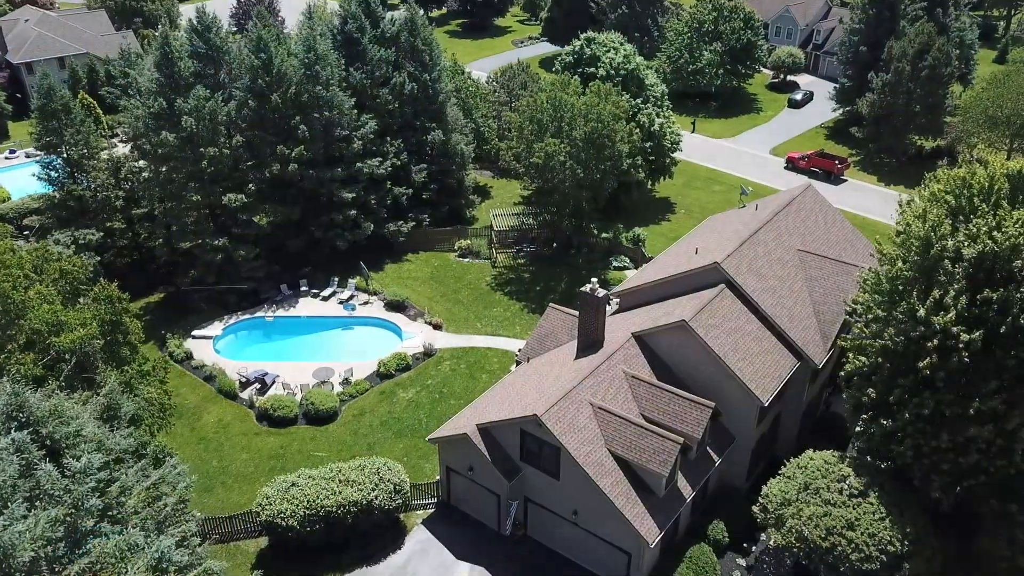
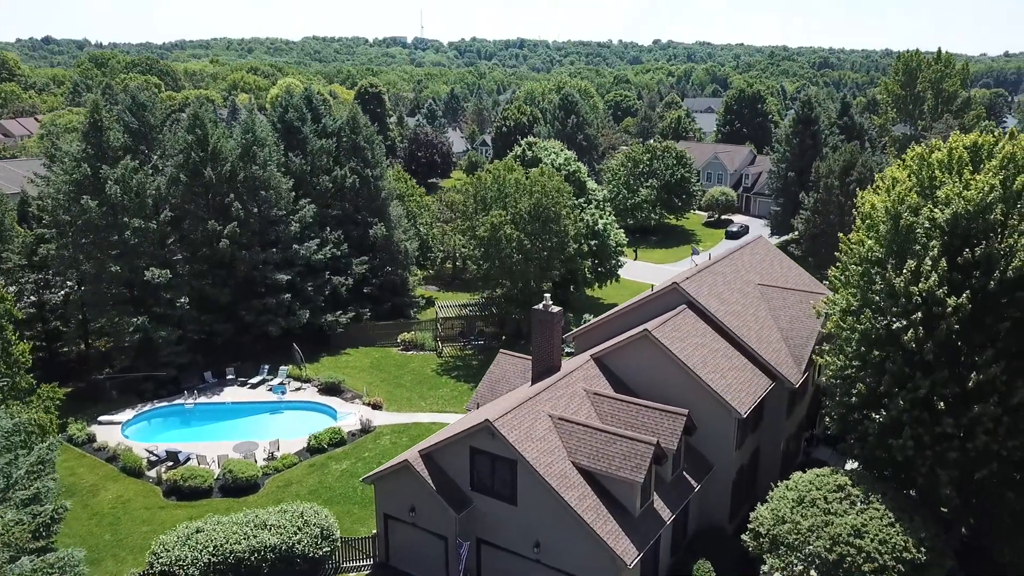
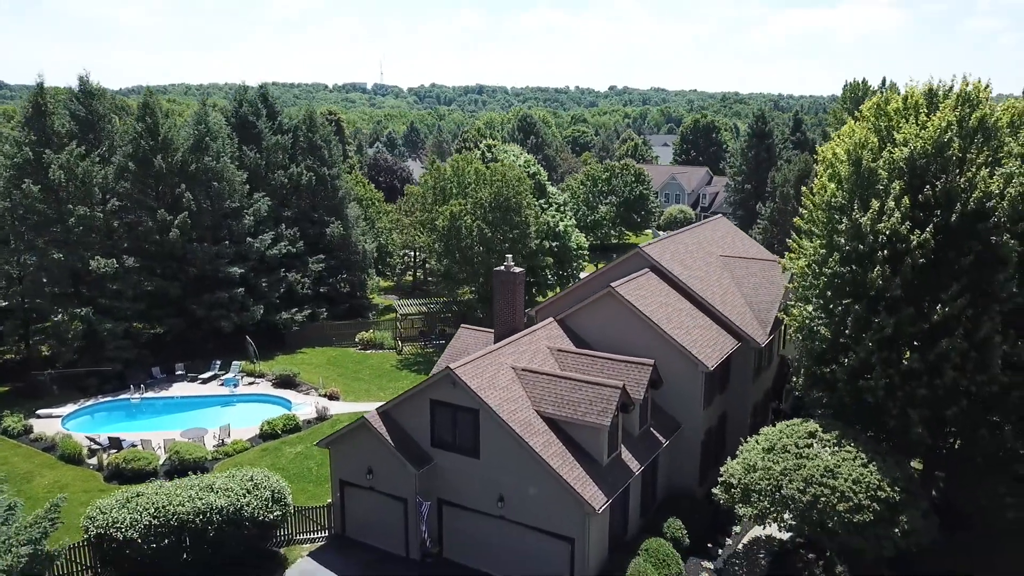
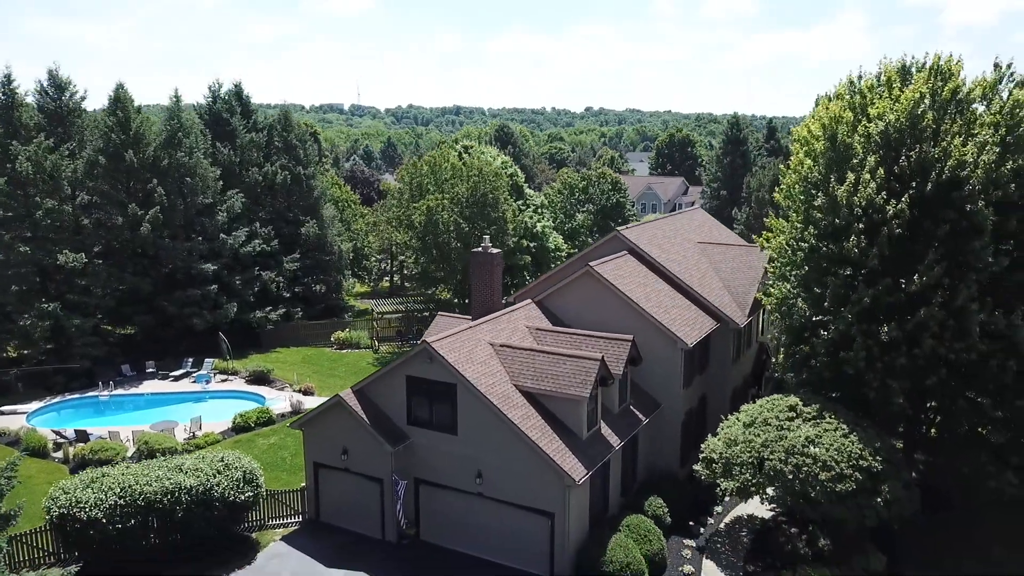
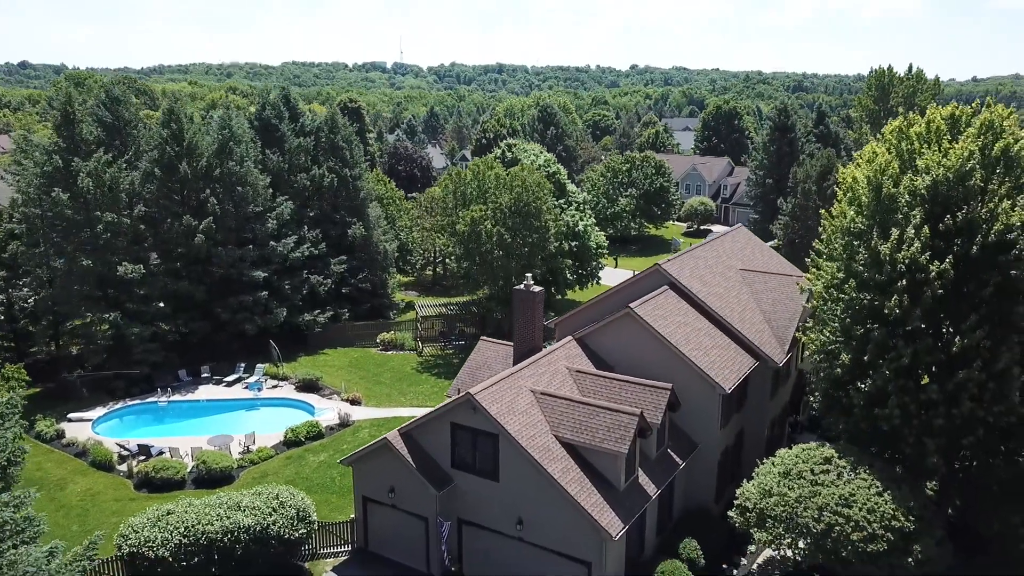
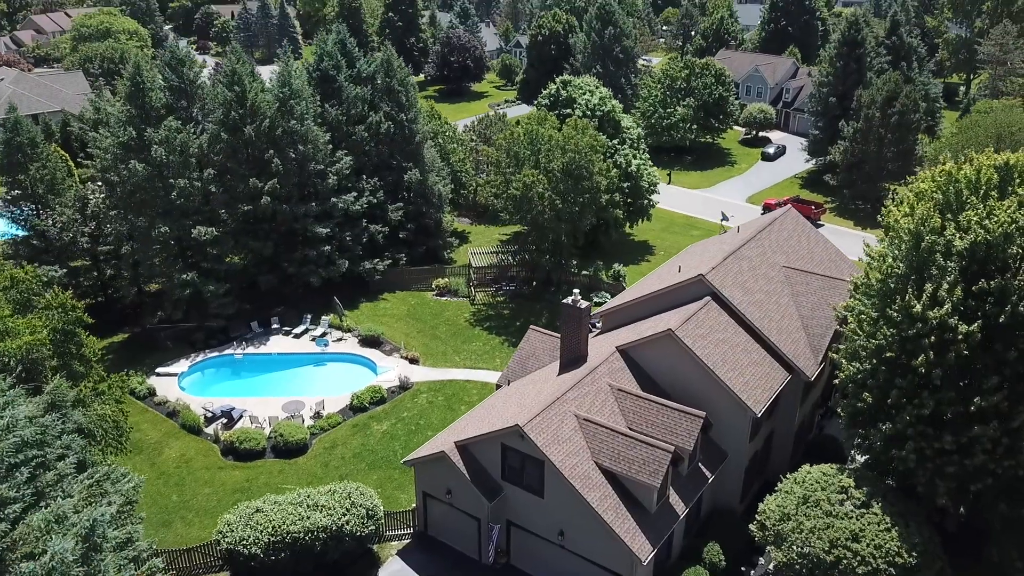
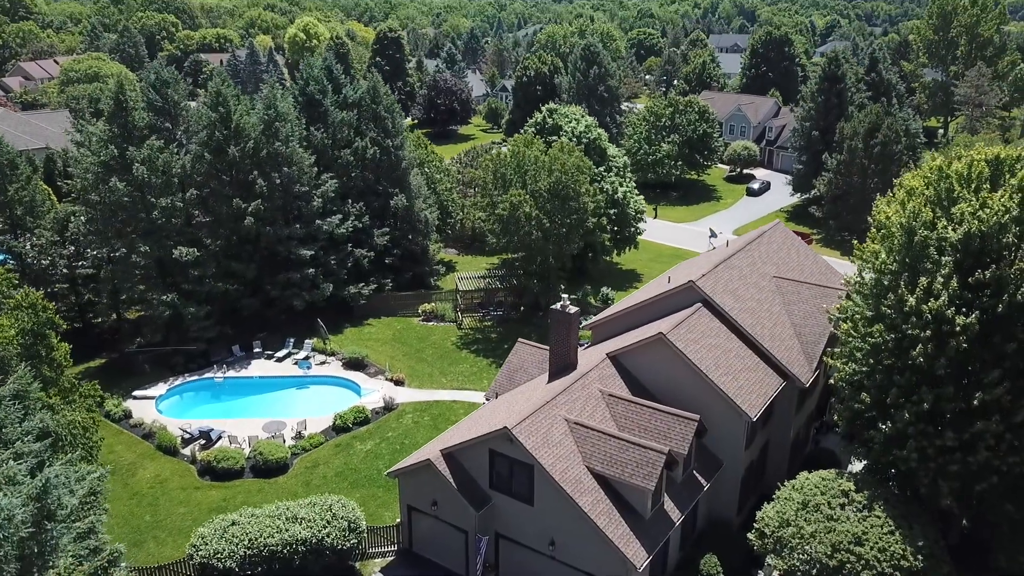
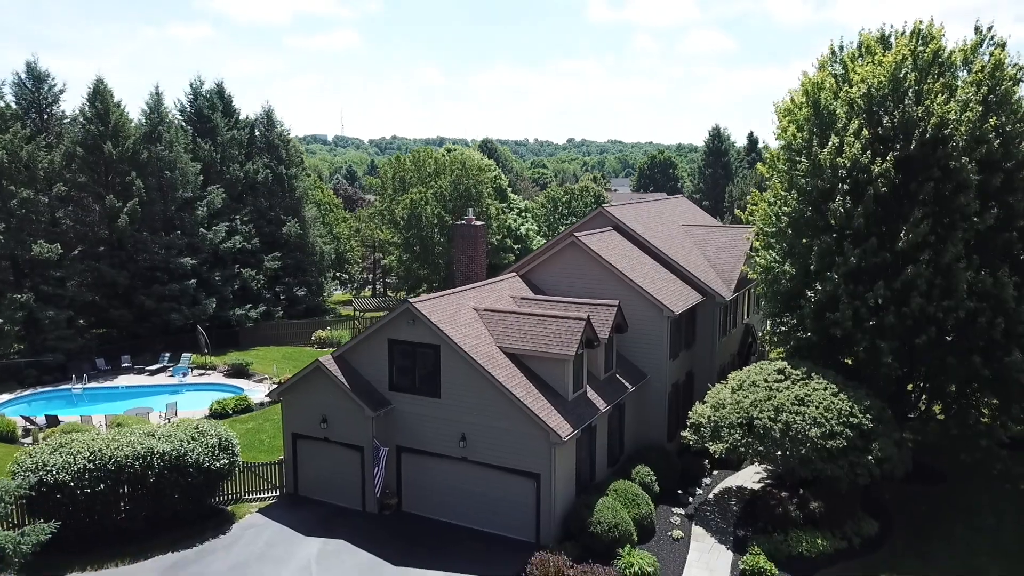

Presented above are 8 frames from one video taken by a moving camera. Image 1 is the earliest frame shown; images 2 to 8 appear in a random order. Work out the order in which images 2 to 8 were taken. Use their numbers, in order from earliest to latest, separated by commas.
6, 7, 2, 5, 3, 4, 8
